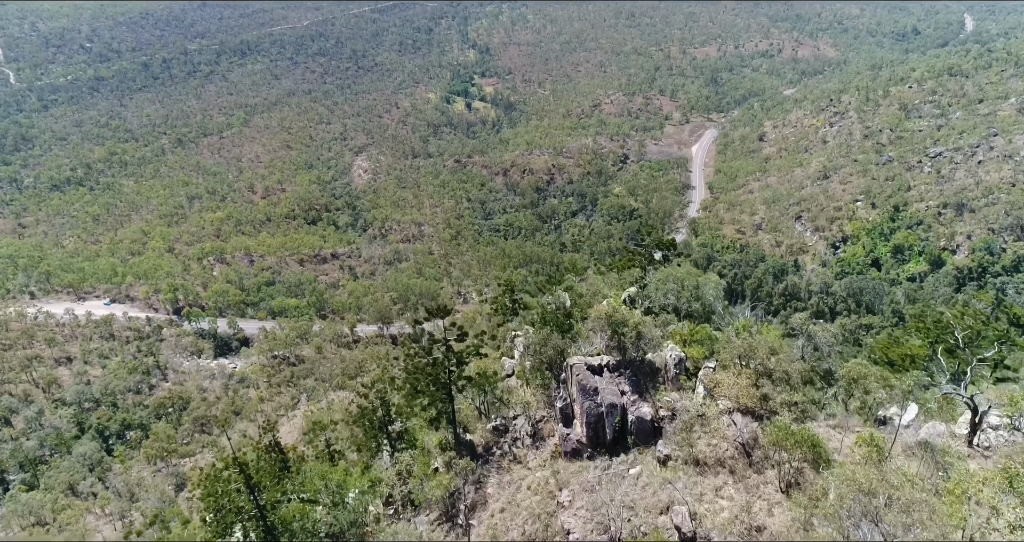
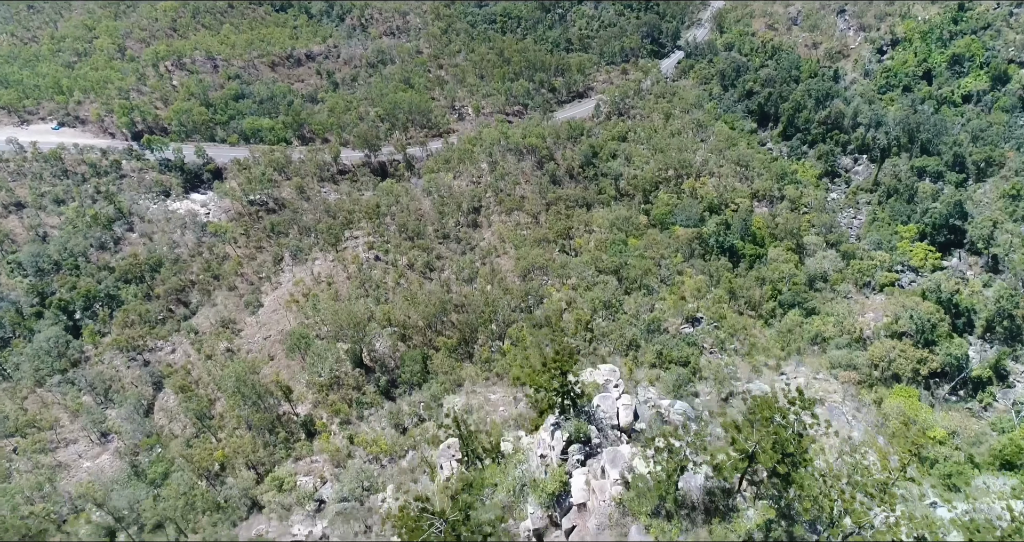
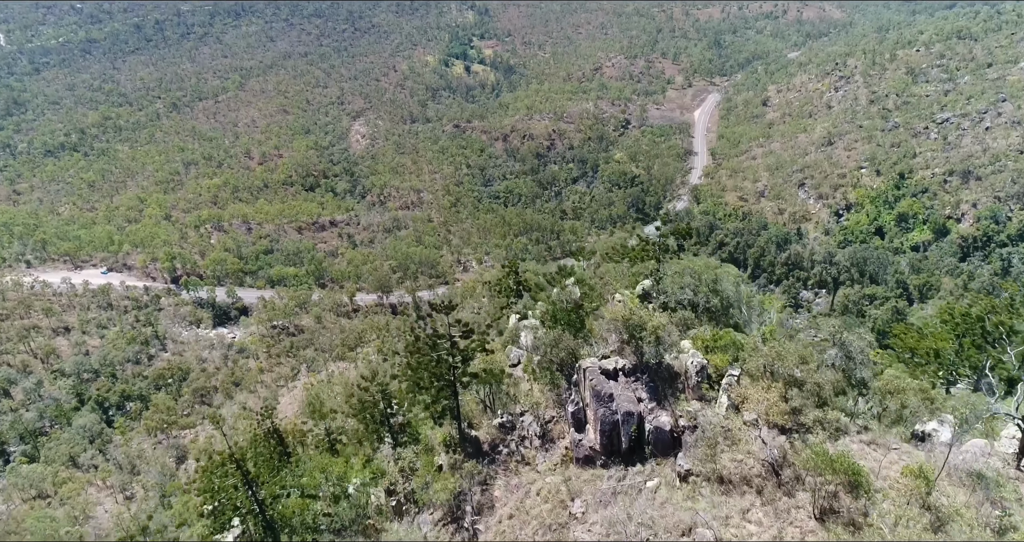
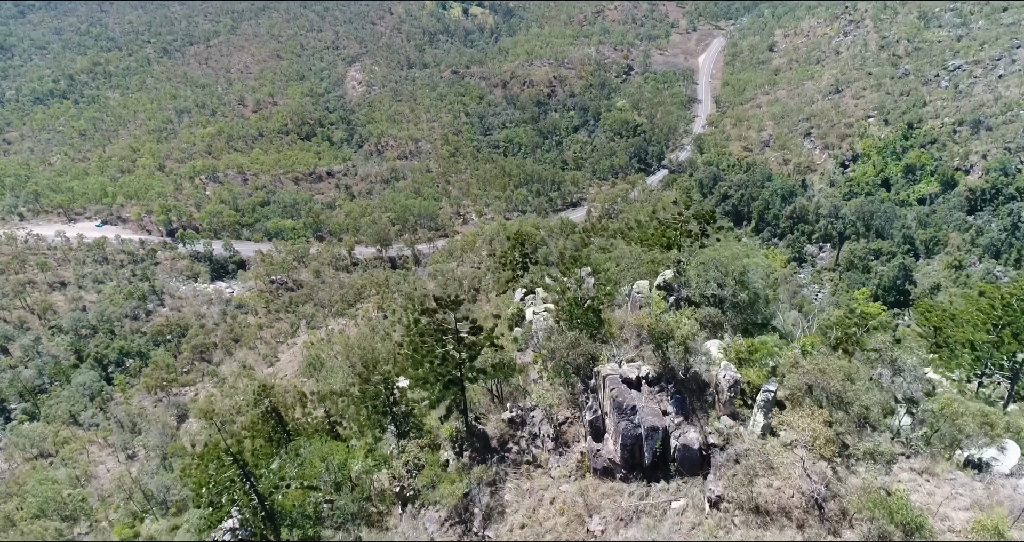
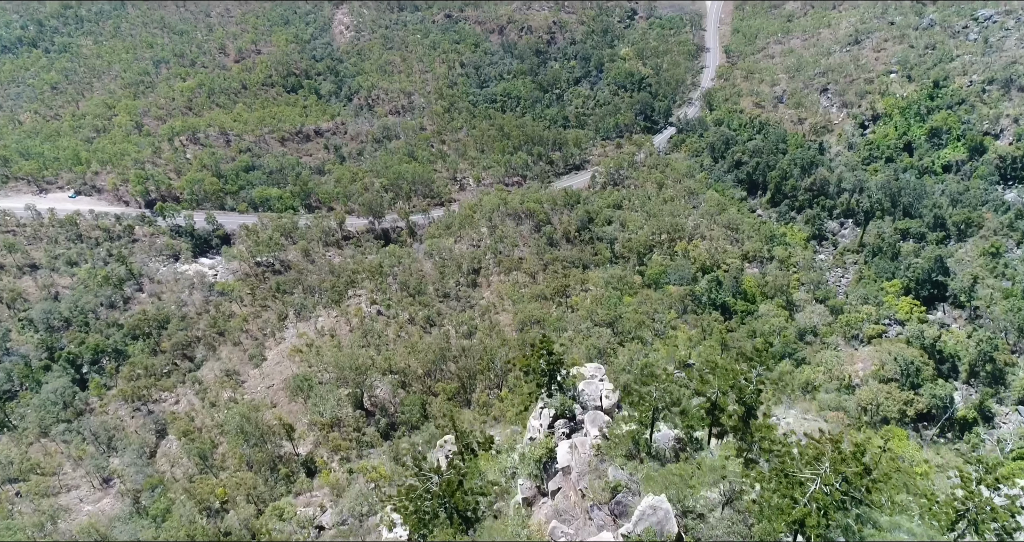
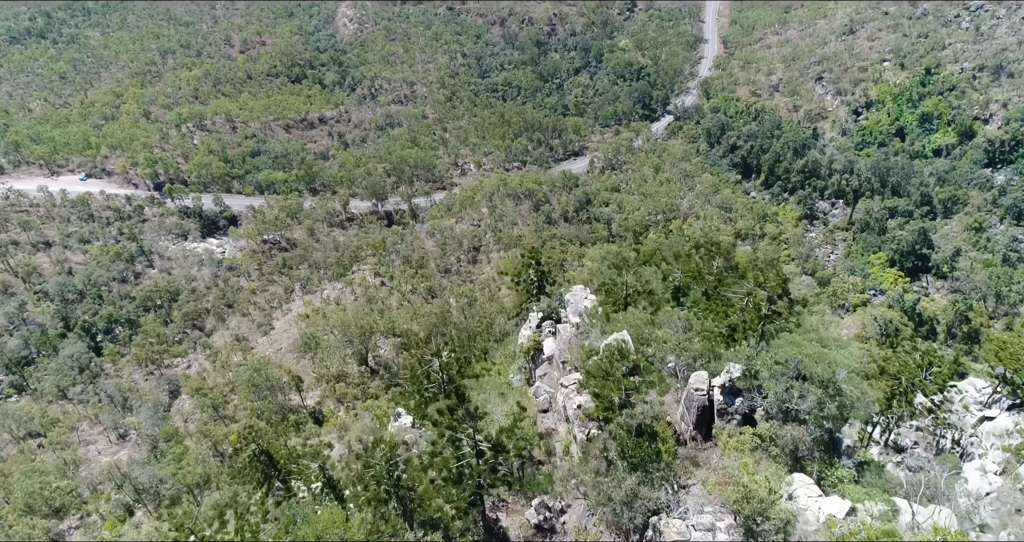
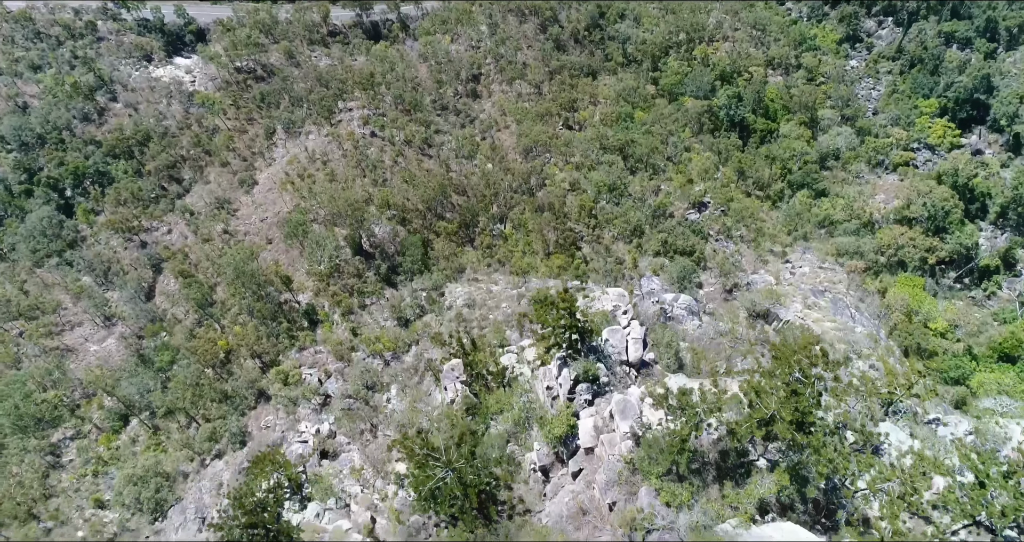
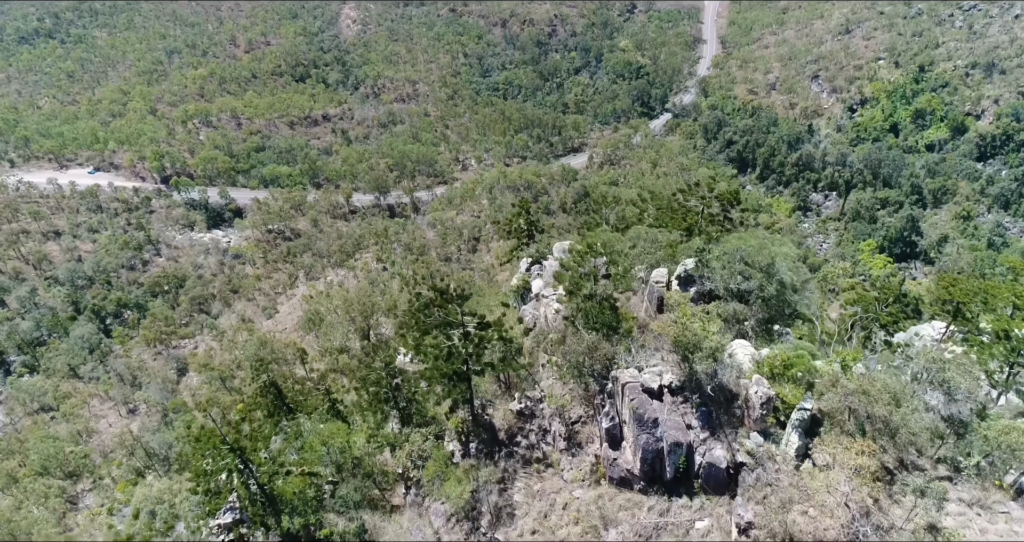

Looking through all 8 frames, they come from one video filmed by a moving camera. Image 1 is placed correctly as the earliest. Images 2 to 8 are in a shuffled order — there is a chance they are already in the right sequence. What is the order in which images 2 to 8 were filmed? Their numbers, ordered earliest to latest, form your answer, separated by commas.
3, 4, 8, 6, 5, 2, 7
